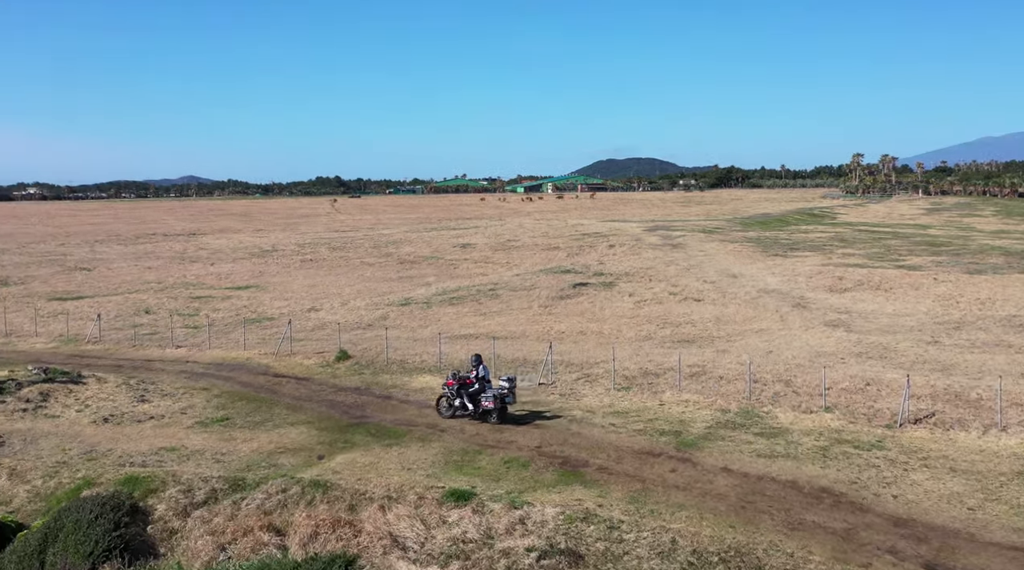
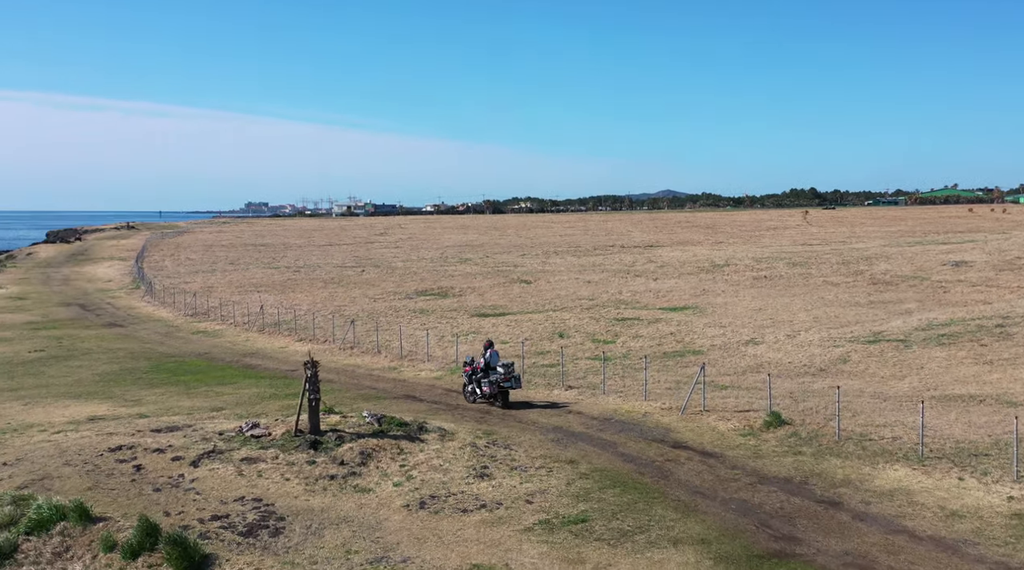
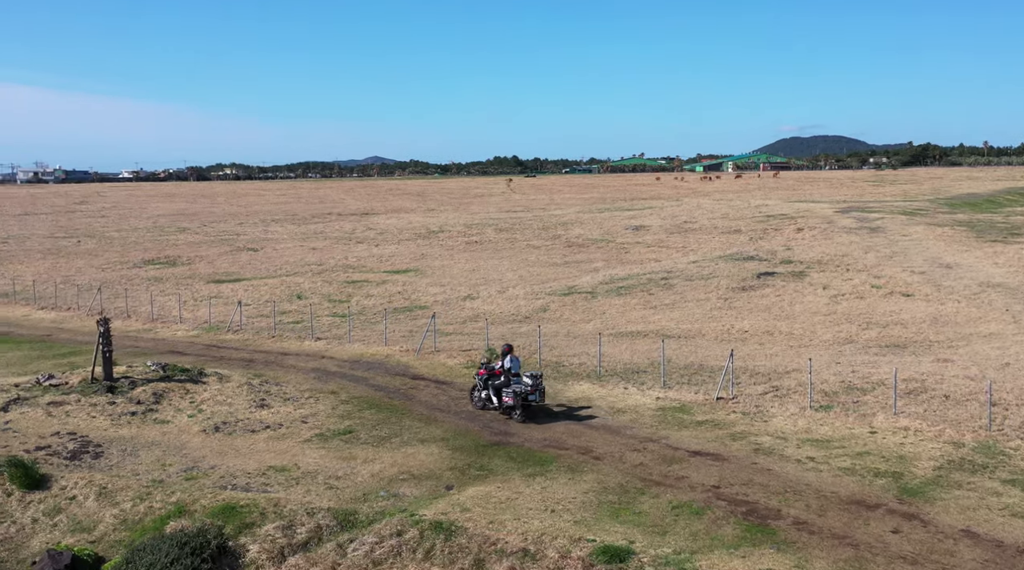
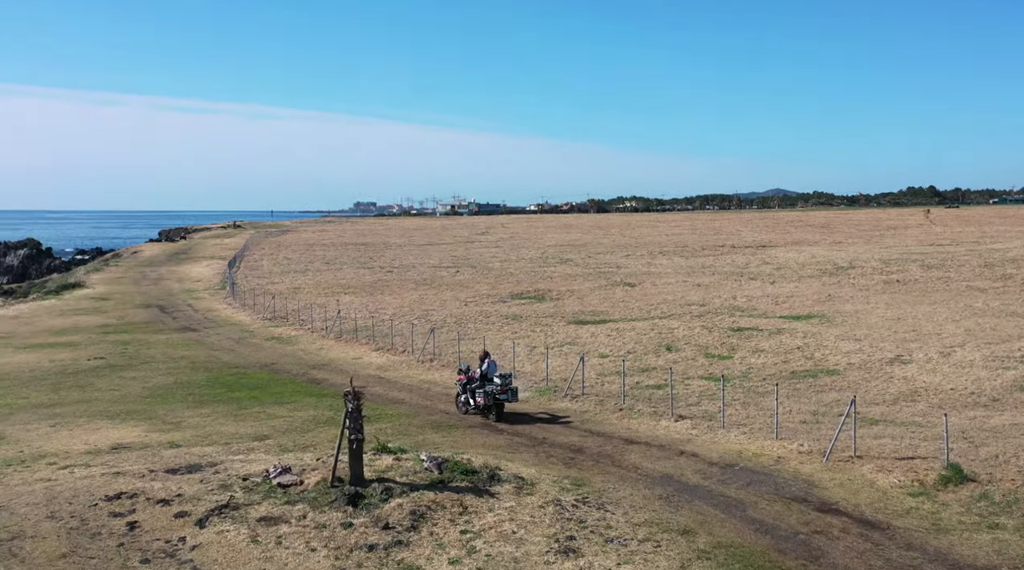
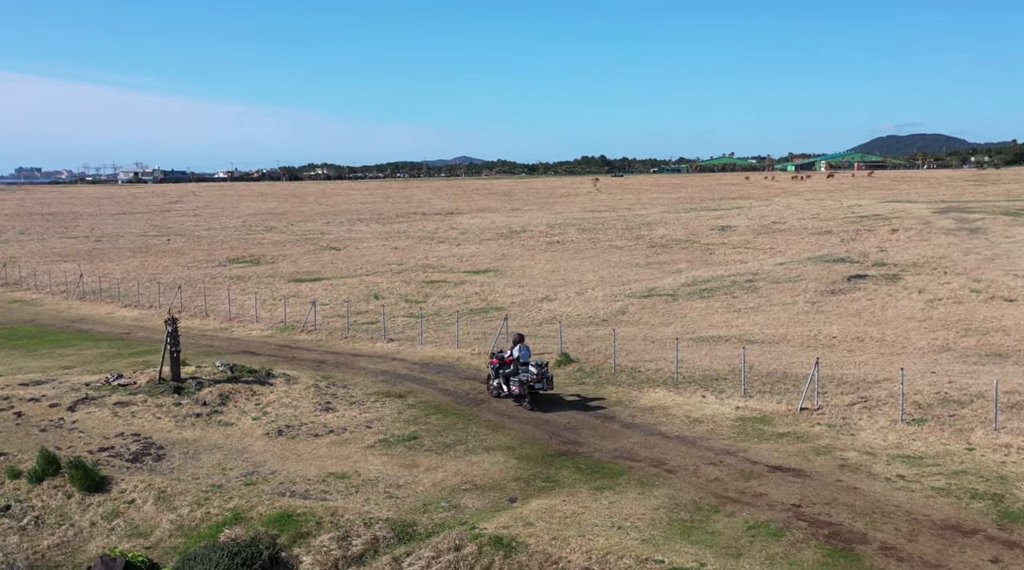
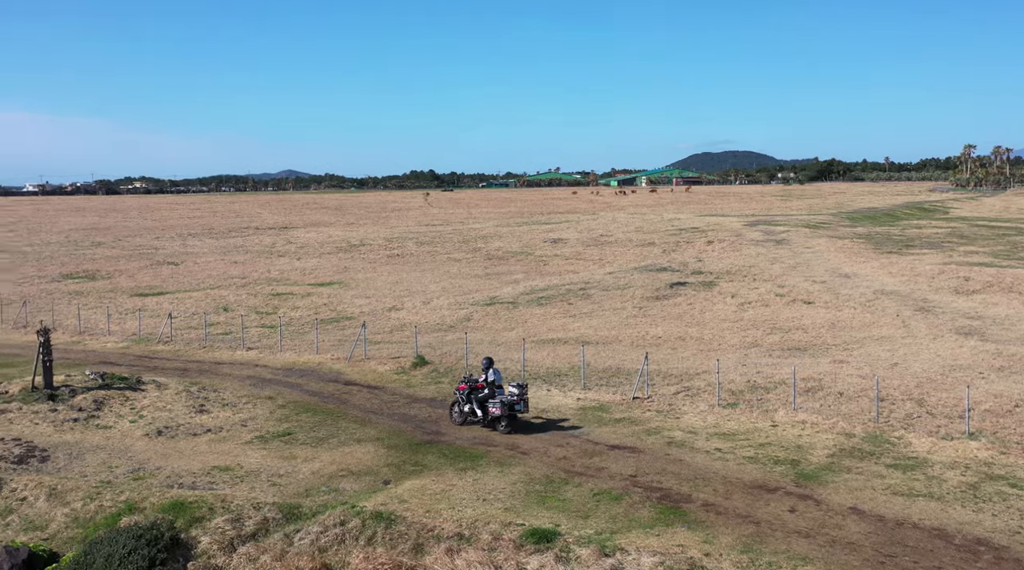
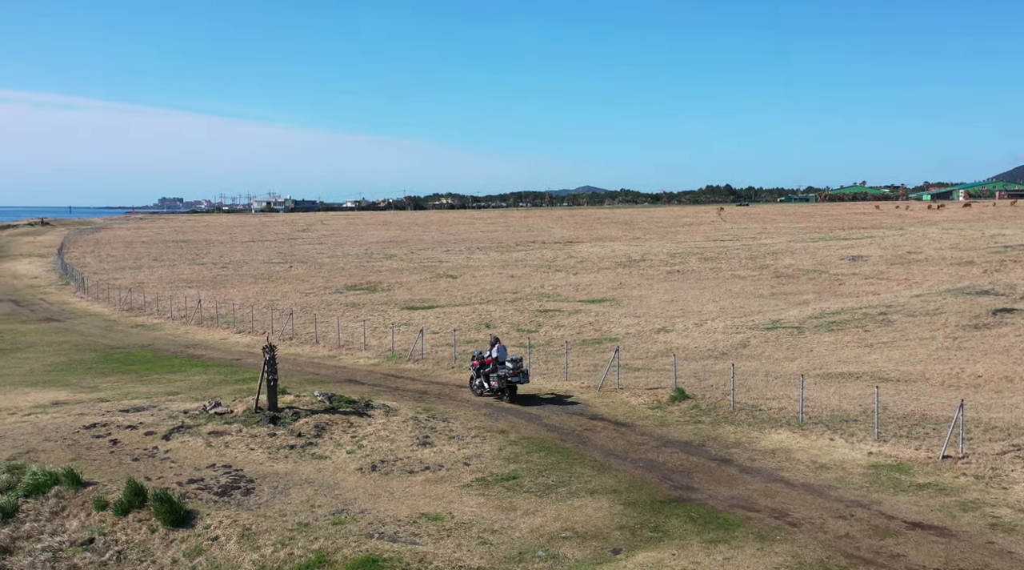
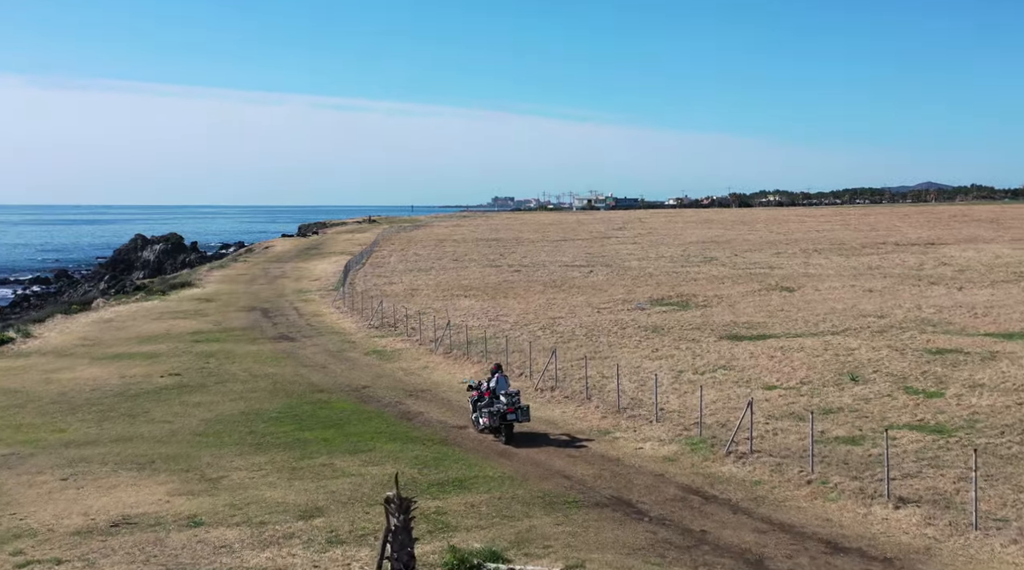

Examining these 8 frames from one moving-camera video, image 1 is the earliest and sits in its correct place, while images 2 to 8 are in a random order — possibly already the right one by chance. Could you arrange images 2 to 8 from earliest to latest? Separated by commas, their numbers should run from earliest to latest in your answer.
6, 3, 5, 7, 2, 4, 8
